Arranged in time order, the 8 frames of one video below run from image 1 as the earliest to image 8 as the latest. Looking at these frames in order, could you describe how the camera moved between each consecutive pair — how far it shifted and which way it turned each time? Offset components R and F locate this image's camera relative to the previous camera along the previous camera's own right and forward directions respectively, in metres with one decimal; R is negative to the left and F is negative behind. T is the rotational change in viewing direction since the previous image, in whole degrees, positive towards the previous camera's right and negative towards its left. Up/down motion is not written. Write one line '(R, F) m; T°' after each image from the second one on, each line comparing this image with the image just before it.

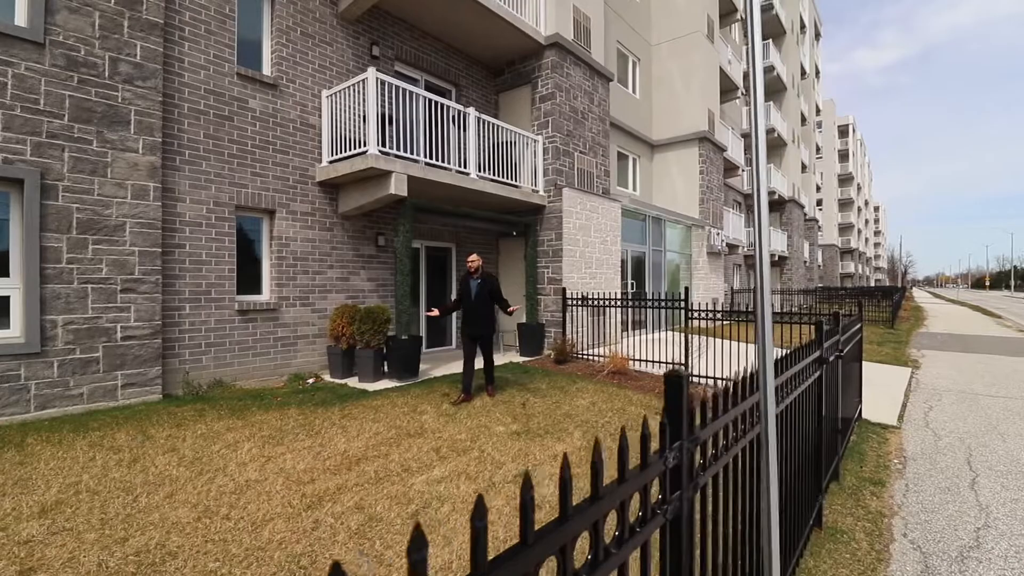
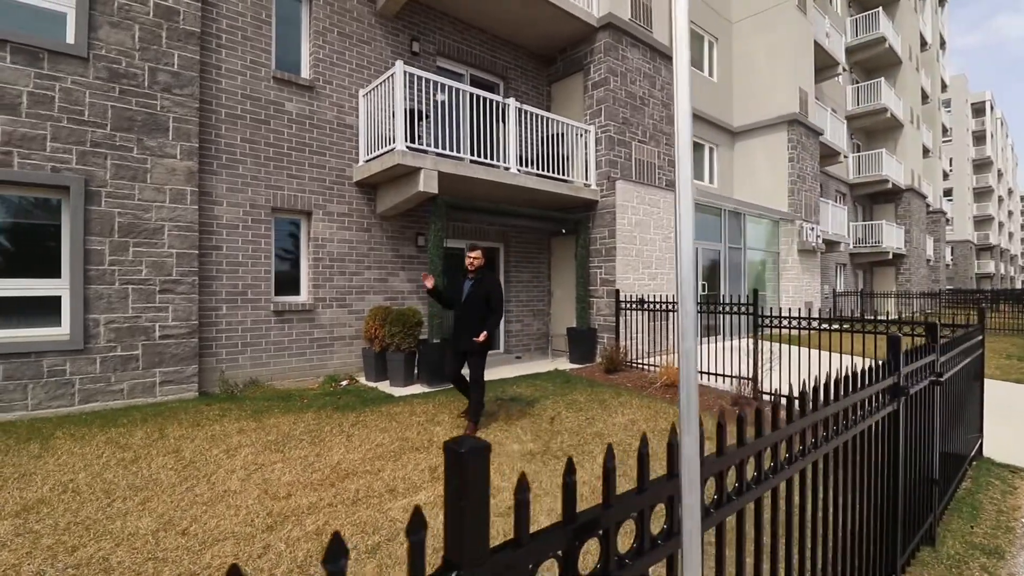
(+0.7, +0.6) m; -10°
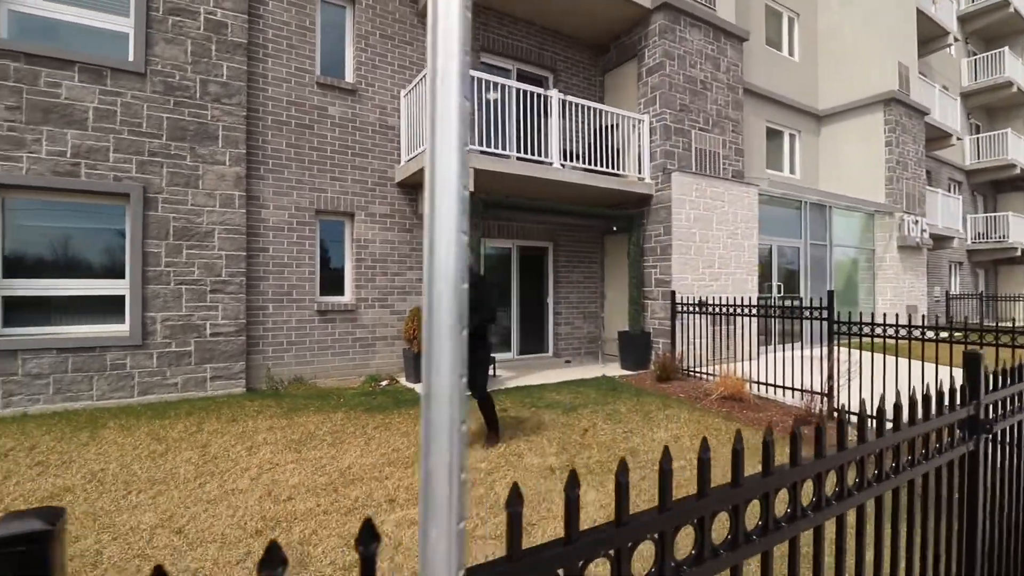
(+0.5, +0.4) m; -9°
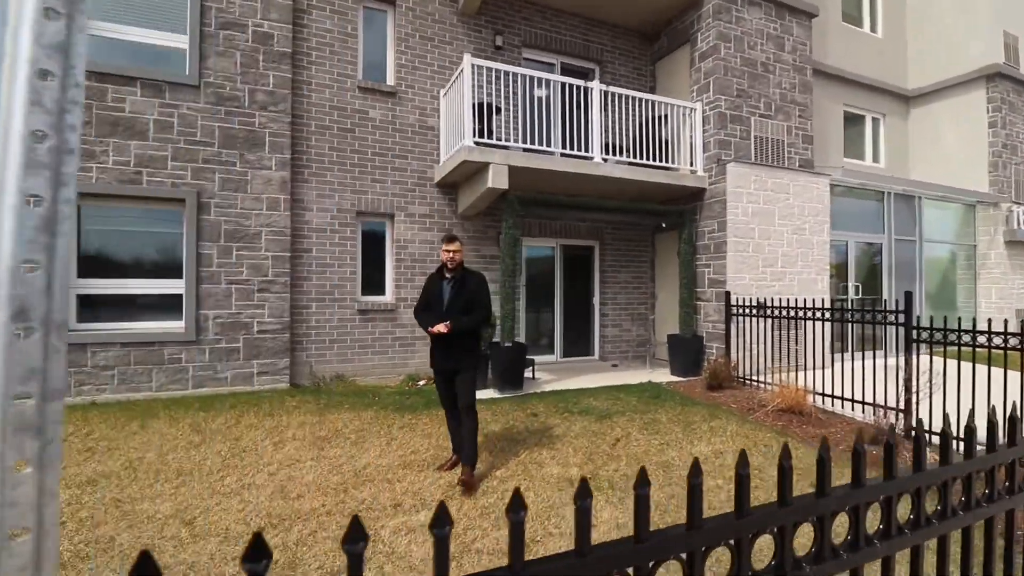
(+0.4, +0.2) m; -8°
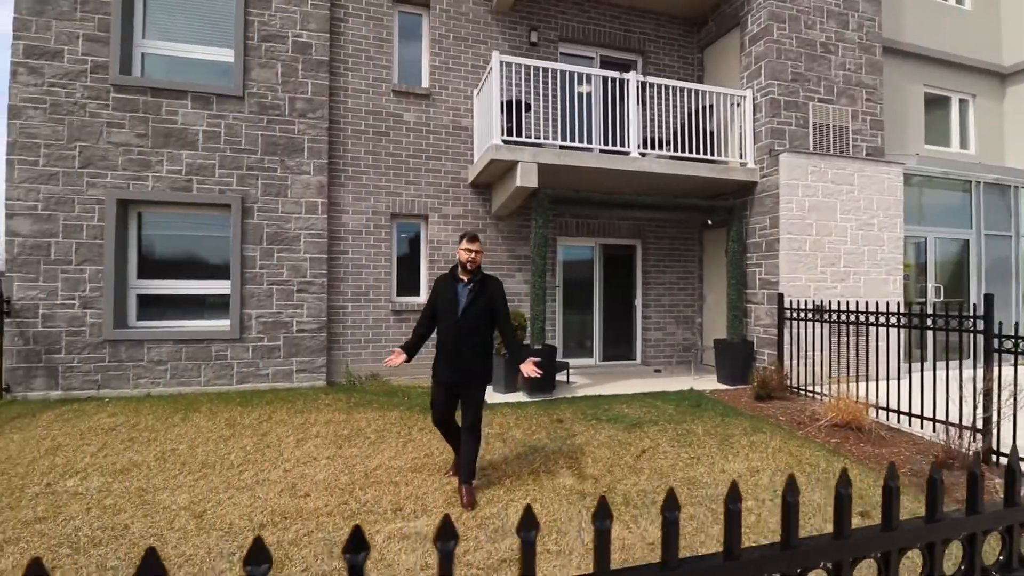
(+0.4, +0.2) m; -7°
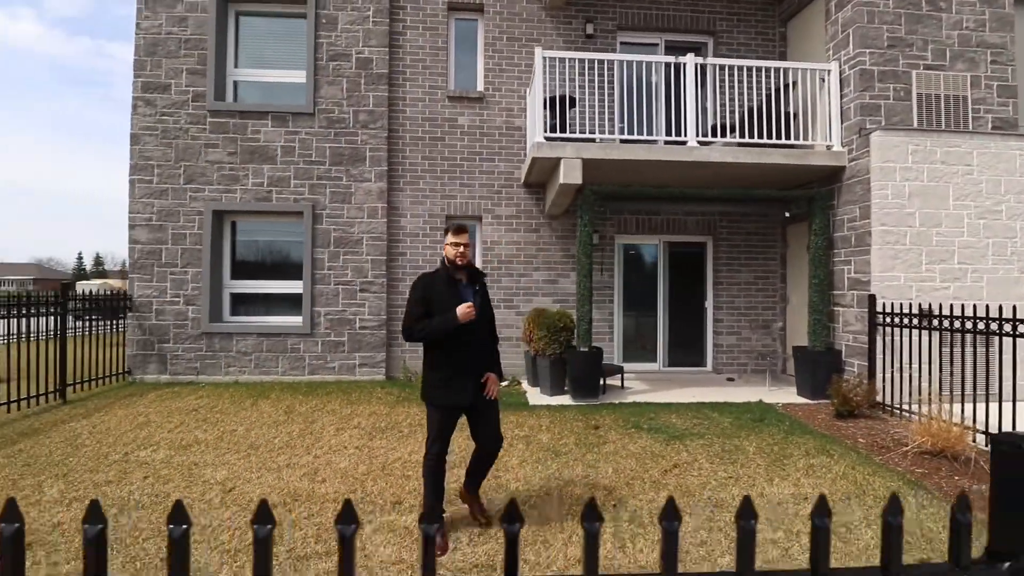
(+0.8, +0.2) m; -12°
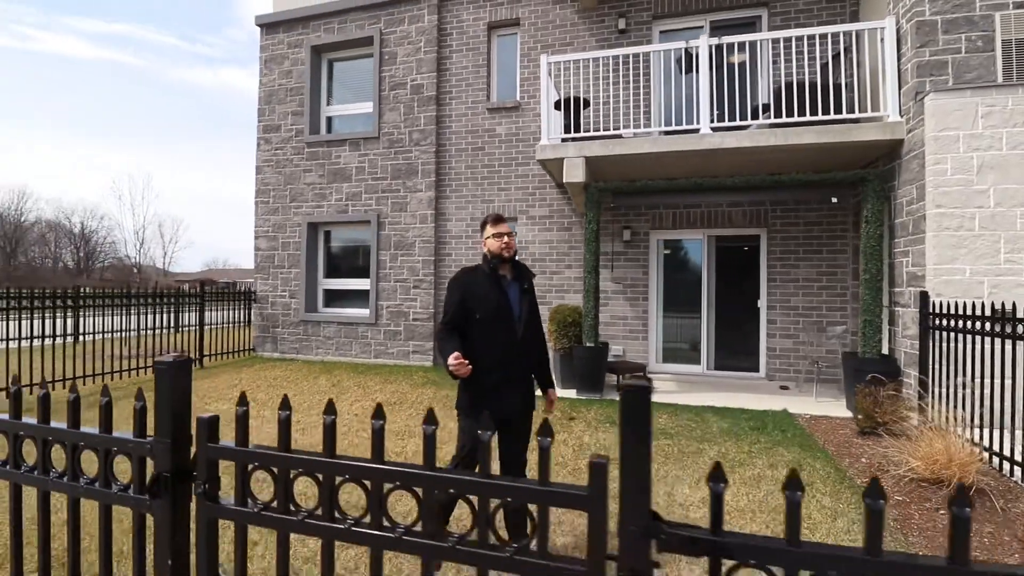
(+2.1, -0.1) m; -19°
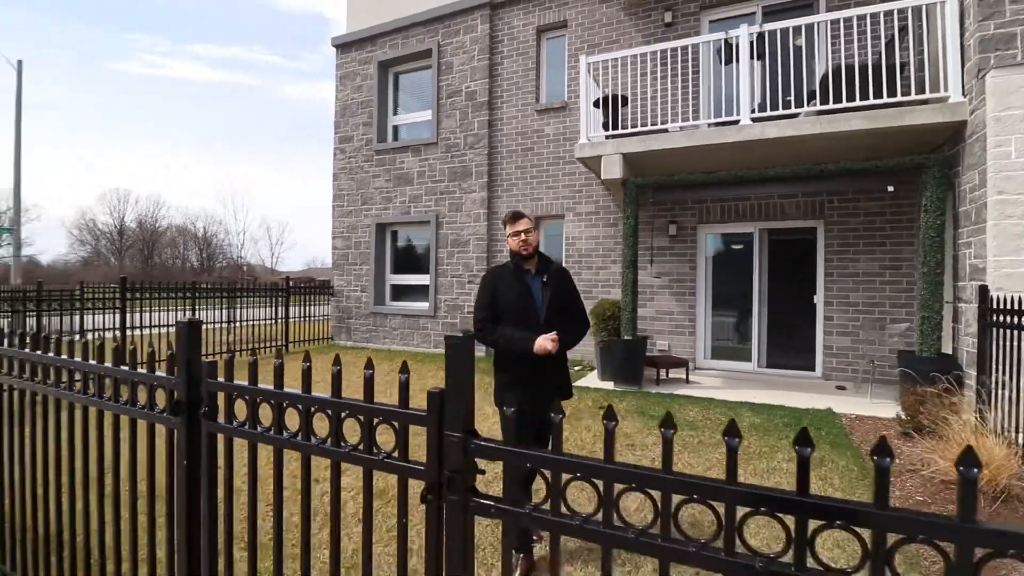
(+0.6, -0.3) m; -9°
